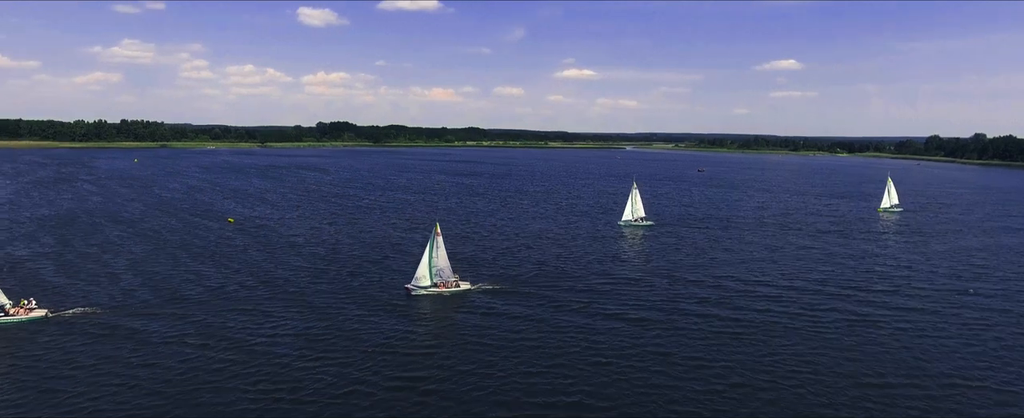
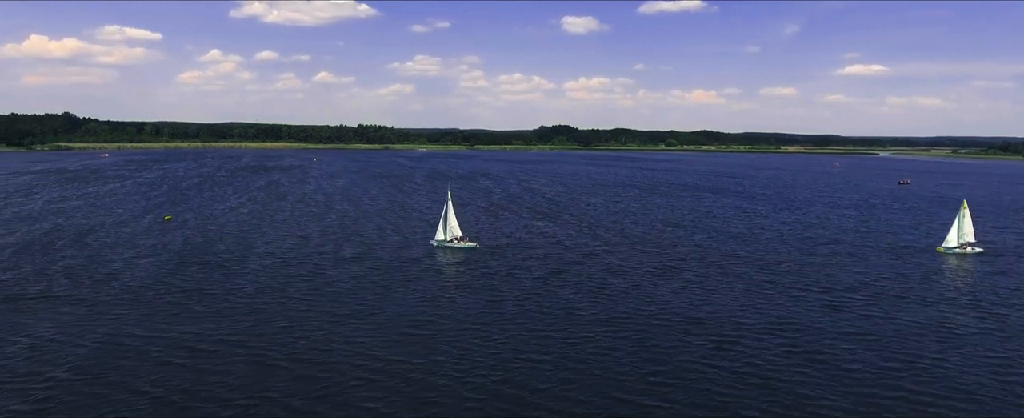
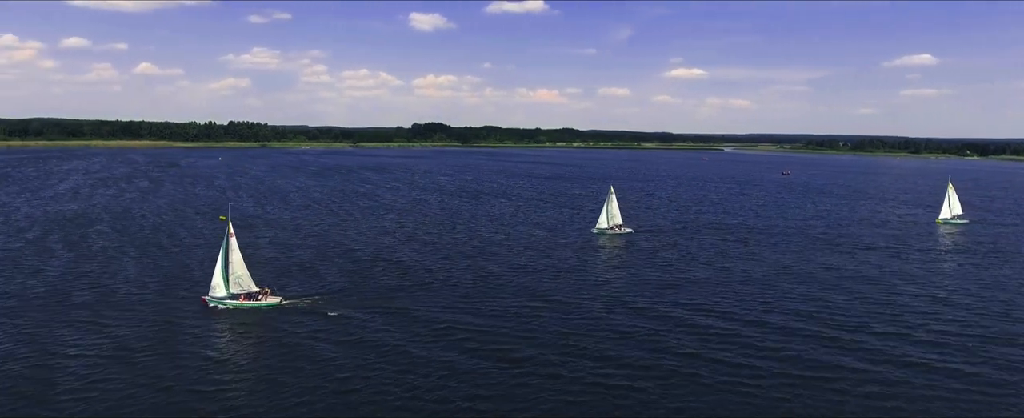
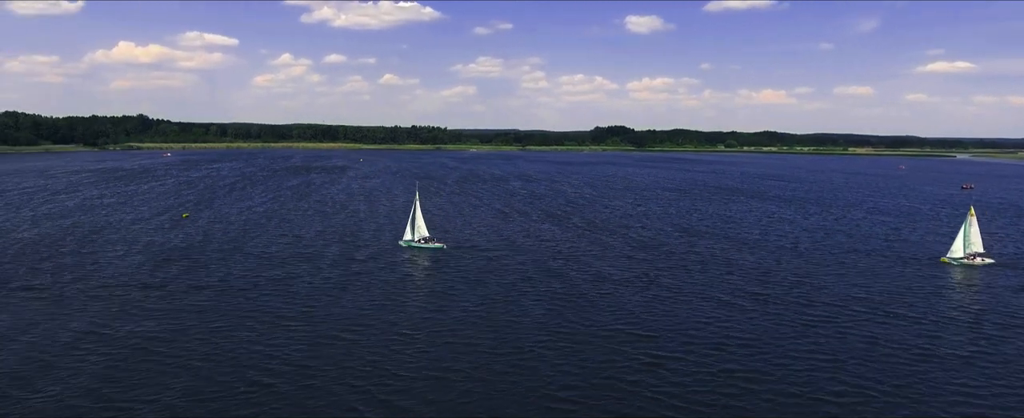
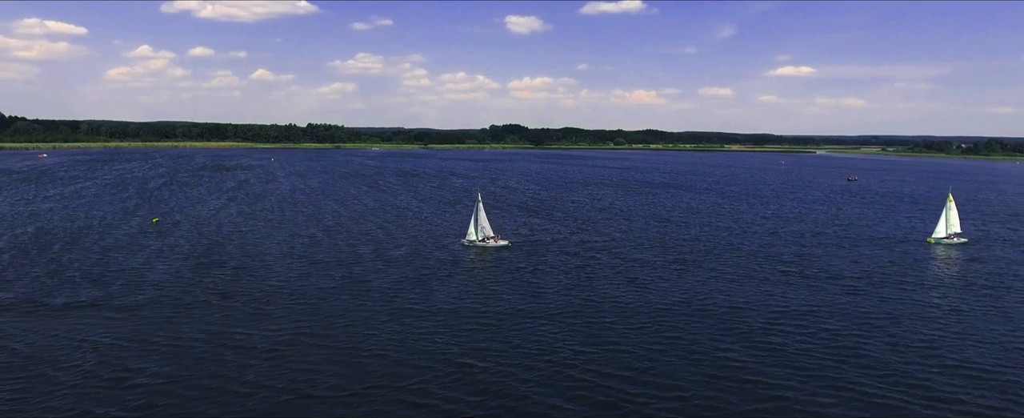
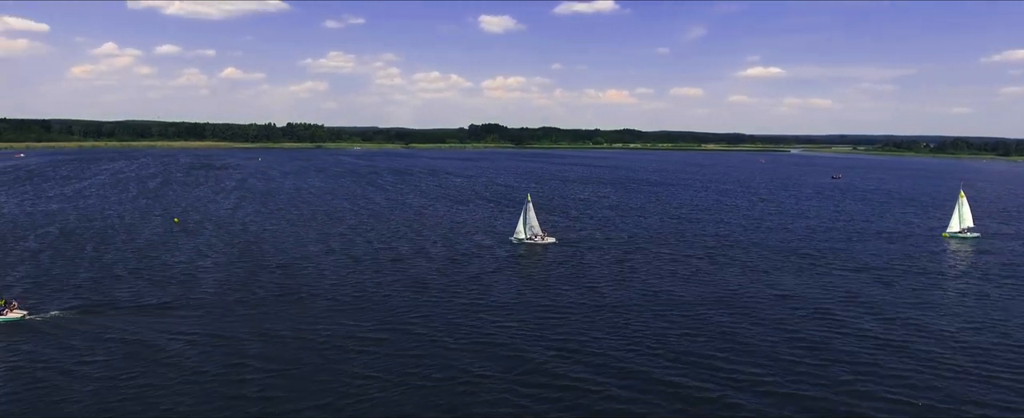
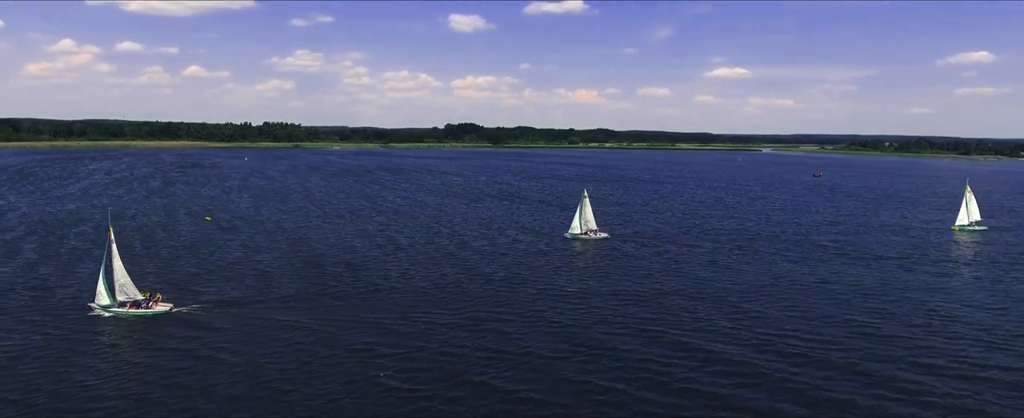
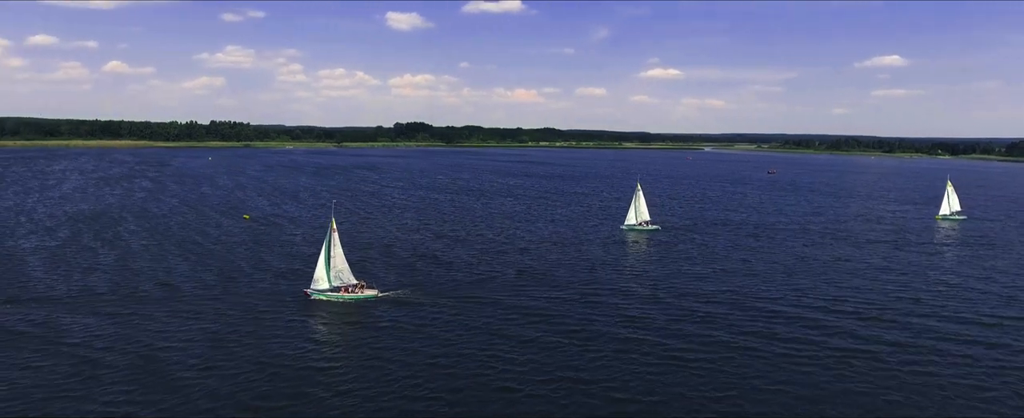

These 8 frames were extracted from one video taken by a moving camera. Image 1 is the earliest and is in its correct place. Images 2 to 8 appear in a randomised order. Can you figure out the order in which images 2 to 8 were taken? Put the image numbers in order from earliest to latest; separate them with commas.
8, 3, 7, 6, 5, 2, 4
